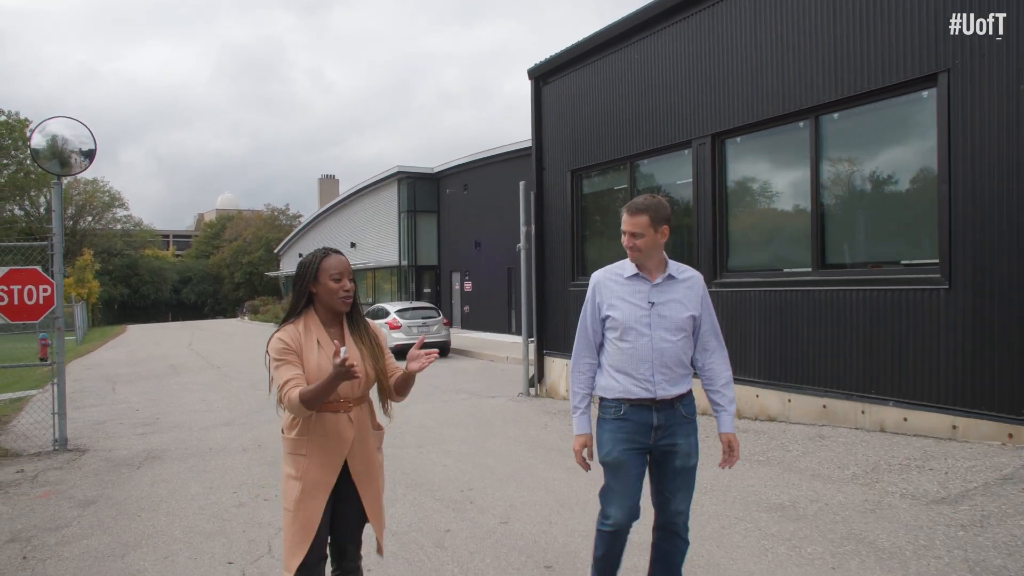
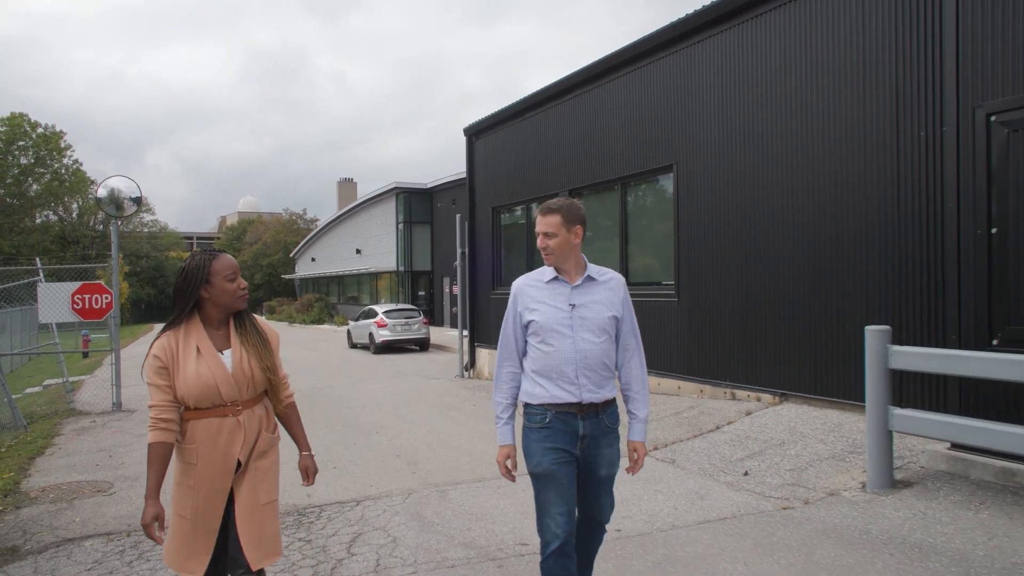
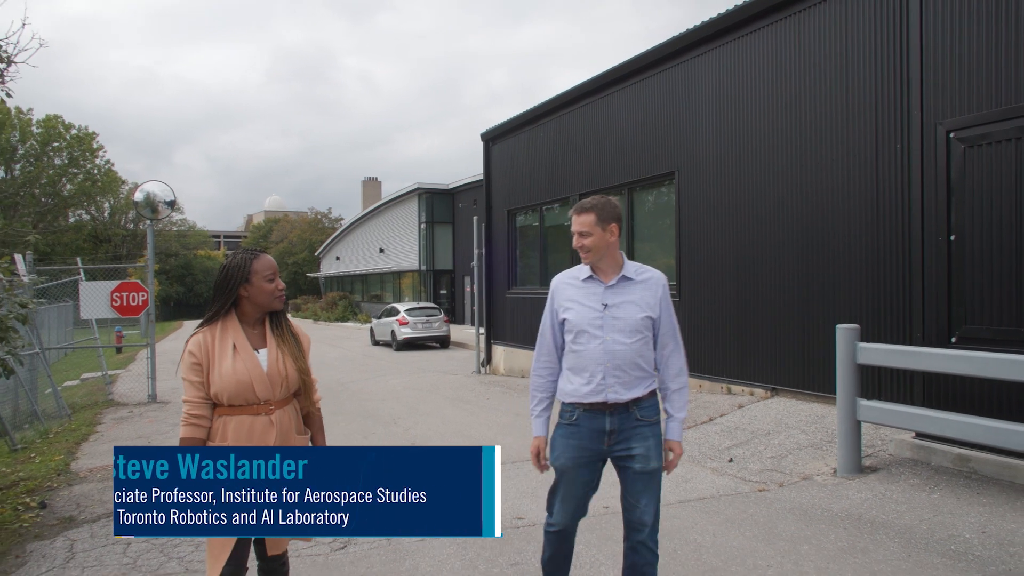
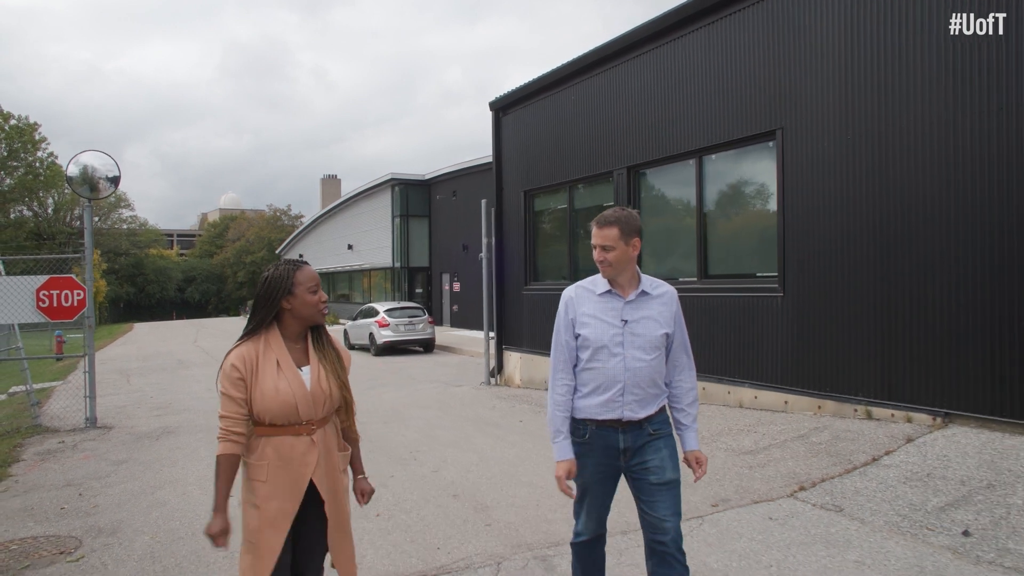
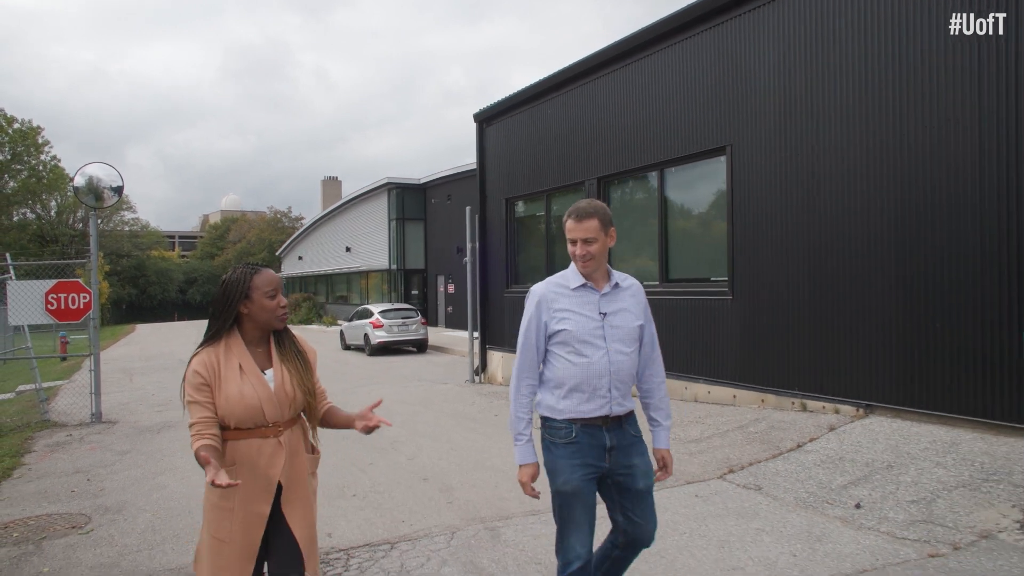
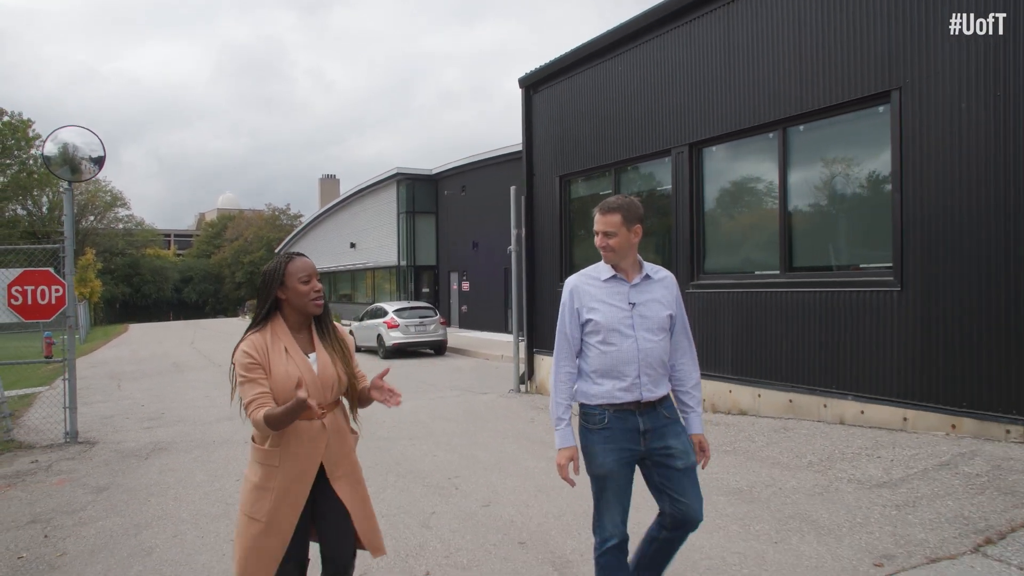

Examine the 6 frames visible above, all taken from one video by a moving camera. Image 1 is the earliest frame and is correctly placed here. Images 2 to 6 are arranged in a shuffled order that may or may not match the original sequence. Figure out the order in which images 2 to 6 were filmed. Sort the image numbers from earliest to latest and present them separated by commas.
6, 4, 5, 2, 3
